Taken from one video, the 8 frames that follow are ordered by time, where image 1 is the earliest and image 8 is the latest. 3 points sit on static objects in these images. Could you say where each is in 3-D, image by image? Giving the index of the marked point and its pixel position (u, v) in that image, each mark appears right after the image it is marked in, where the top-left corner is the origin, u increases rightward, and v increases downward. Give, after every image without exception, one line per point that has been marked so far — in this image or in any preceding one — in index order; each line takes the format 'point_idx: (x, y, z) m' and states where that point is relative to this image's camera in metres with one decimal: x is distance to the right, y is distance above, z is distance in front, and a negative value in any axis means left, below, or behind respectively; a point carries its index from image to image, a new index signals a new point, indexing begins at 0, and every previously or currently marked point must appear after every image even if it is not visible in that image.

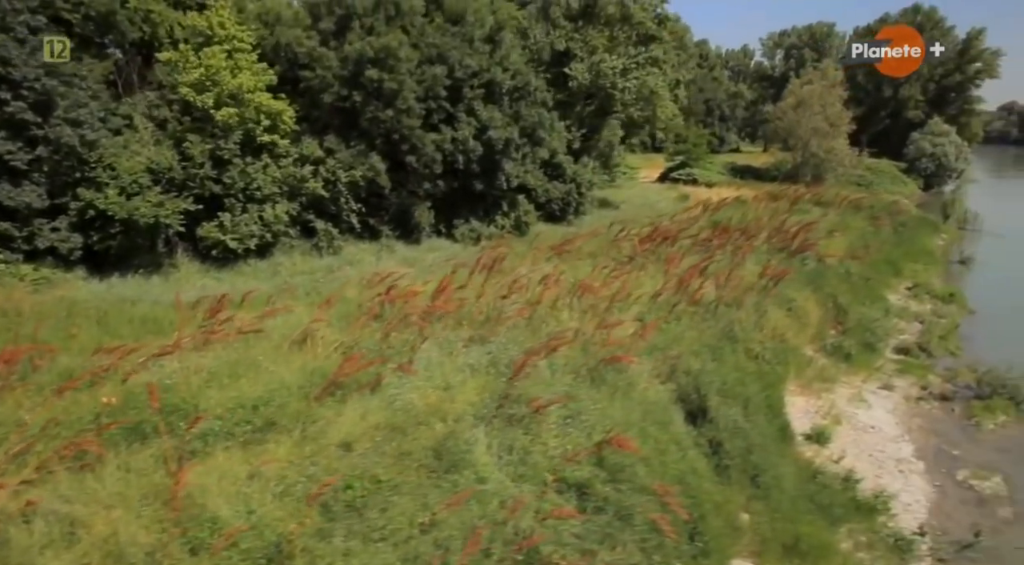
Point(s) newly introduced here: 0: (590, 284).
0: (+1.2, -0.1, +11.9) m
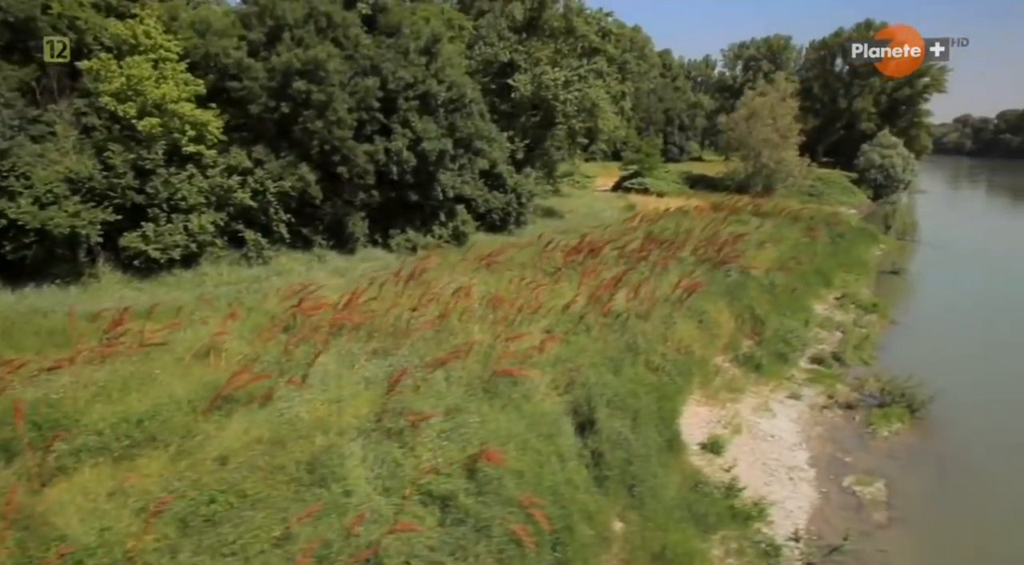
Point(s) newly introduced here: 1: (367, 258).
0: (-0.1, -0.2, +12.1) m
1: (-3.3, +0.6, +18.5) m
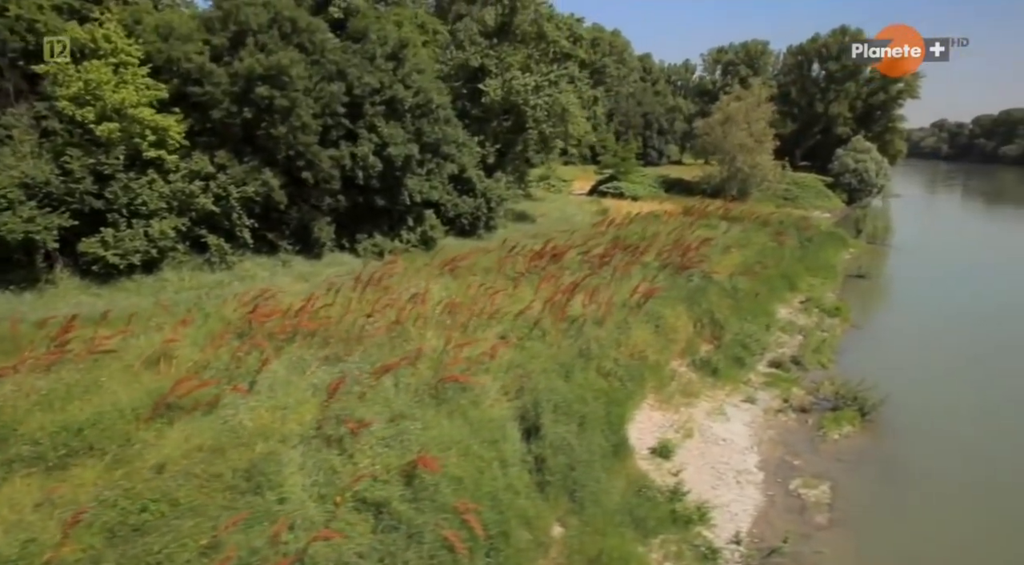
0: (-0.7, -0.3, +12.2) m
1: (-4.1, +0.5, +18.5) m
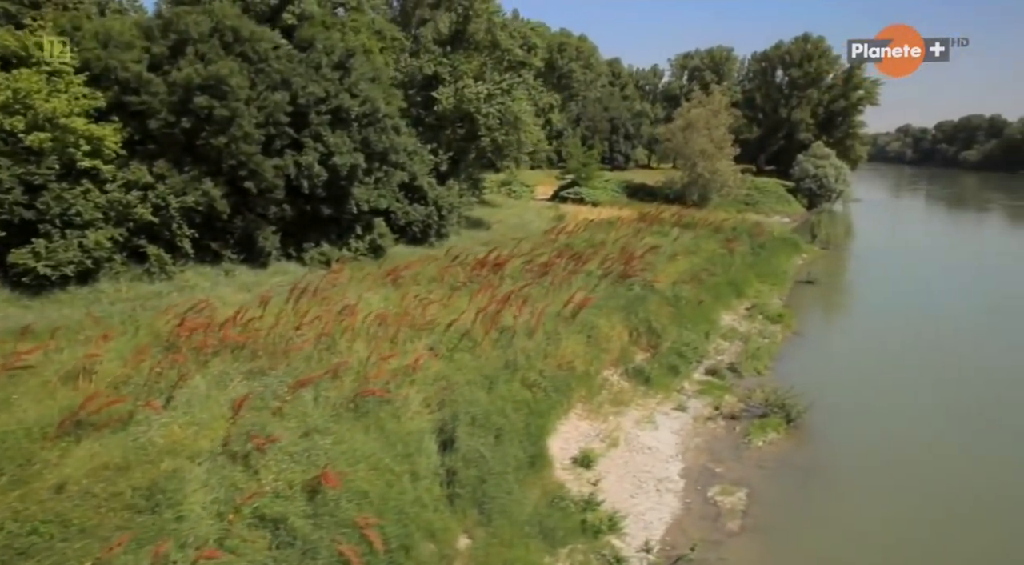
0: (-1.8, -0.5, +12.3) m
1: (-5.4, +0.2, +18.4) m
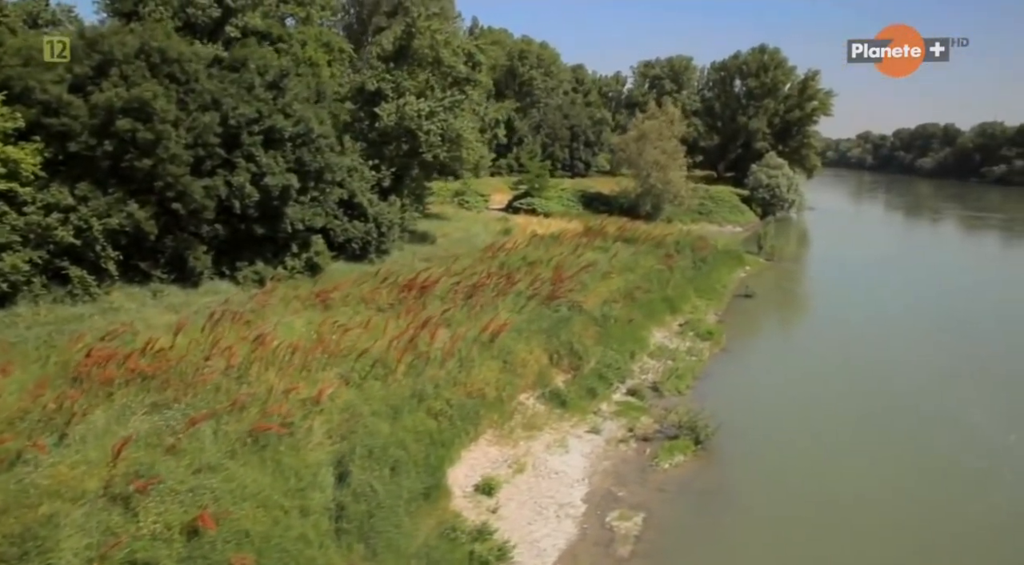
0: (-3.1, -0.9, +12.4) m
1: (-7.0, -0.2, +18.4) m
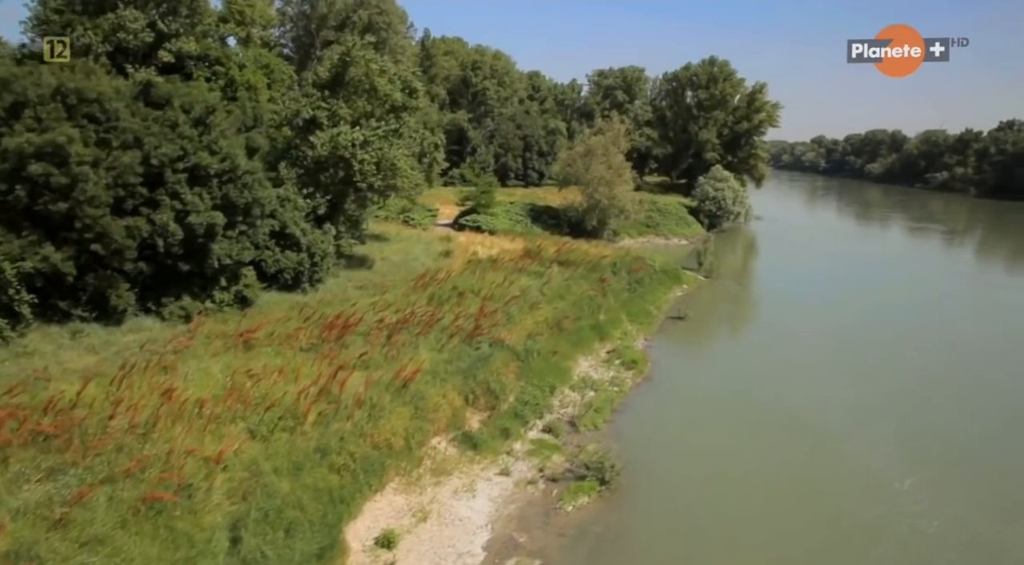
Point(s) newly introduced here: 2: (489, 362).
0: (-4.5, -1.8, +12.6) m
1: (-8.8, -1.1, +18.4) m
2: (-0.5, -1.7, +17.4) m
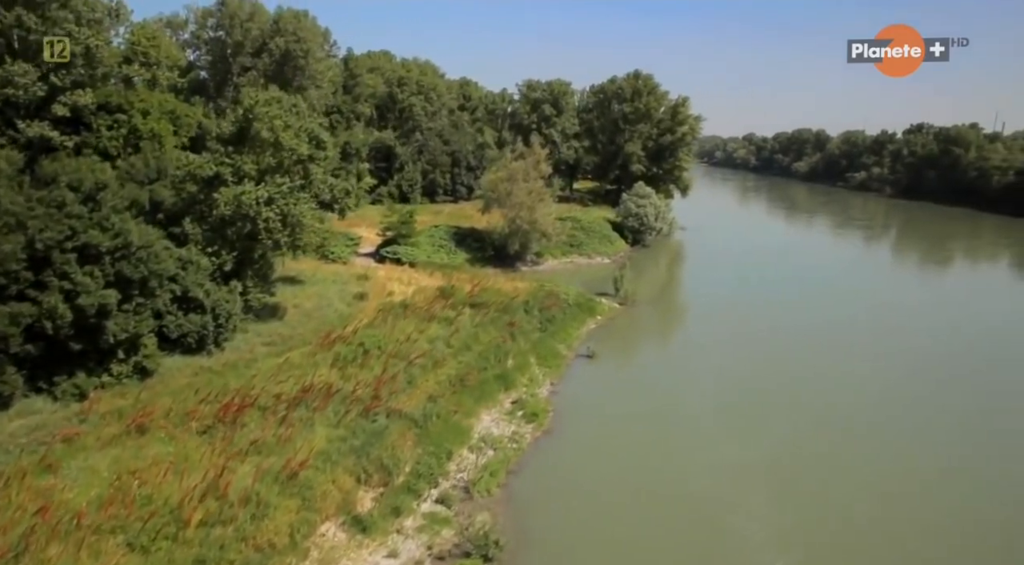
0: (-6.5, -3.5, +12.9) m
1: (-11.3, -3.1, +18.2) m
2: (-2.9, -3.4, +17.9) m
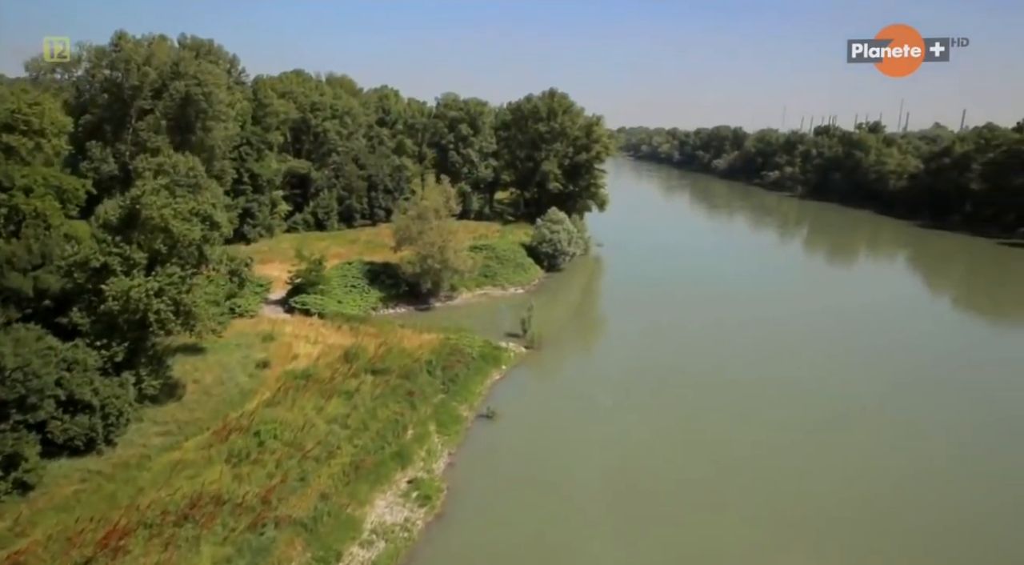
0: (-8.7, -6.2, +12.9) m
1: (-14.0, -6.1, +17.9) m
2: (-5.6, -6.2, +18.3) m
